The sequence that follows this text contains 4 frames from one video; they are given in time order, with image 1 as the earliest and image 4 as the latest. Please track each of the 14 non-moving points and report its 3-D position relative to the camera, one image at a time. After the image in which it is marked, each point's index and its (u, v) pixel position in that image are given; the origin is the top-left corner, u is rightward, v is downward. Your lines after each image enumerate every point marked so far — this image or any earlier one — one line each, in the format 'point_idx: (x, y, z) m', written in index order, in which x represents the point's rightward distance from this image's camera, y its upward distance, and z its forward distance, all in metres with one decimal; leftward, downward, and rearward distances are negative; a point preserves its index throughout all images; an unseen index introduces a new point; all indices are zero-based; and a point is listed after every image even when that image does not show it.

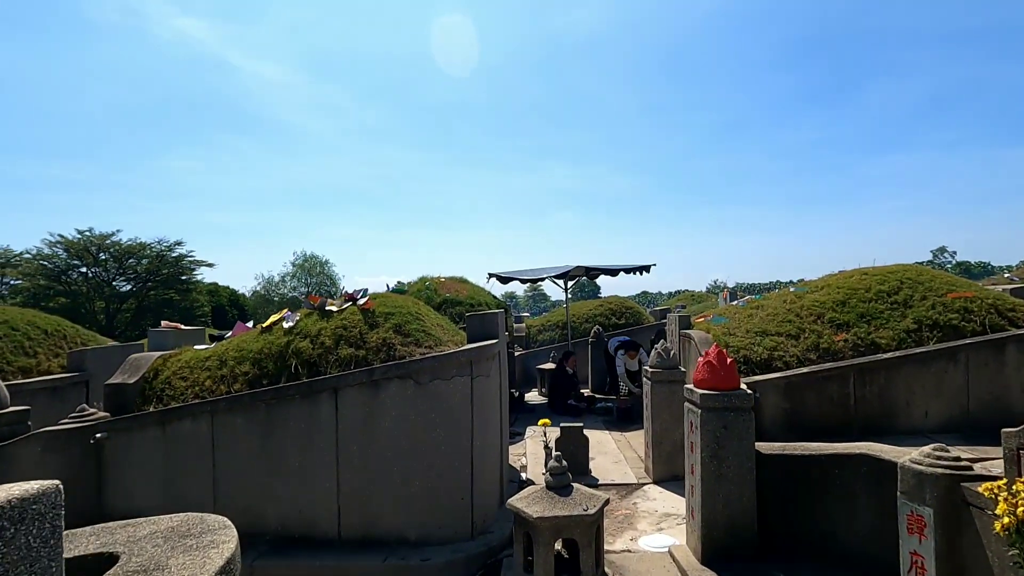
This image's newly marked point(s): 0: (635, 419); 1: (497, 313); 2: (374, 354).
0: (+2.0, -2.1, +9.2) m
1: (-0.1, -0.2, +5.4) m
2: (-1.2, -0.6, +4.9) m
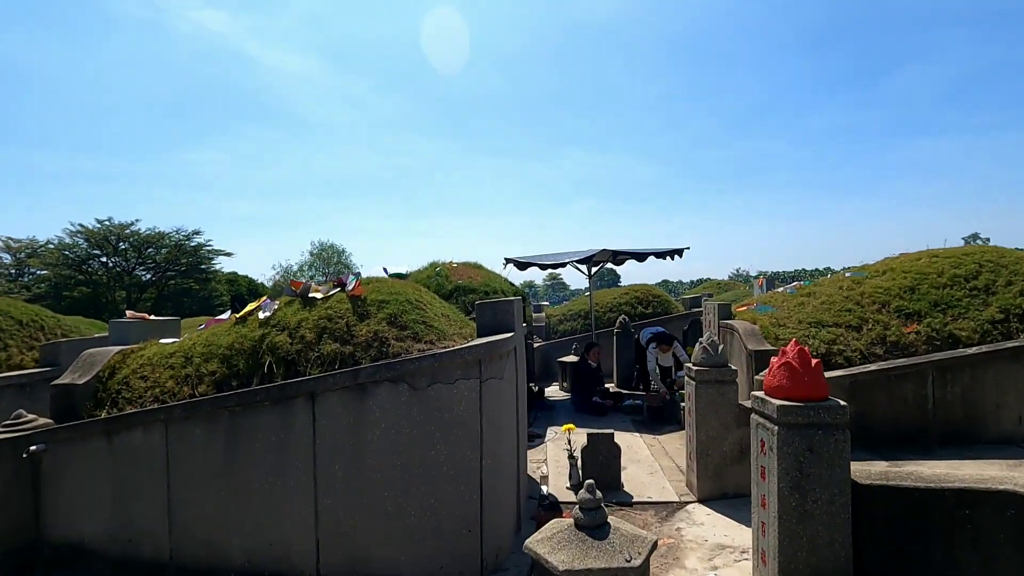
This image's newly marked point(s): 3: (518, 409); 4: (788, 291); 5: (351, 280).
0: (+2.2, -1.9, +8.3) m
1: (0.0, -0.1, +4.5) m
2: (-1.0, -0.4, +4.0) m
3: (0.0, -0.9, +4.5) m
4: (+4.0, 0.0, +8.5) m
5: (-1.3, +0.1, +4.7) m
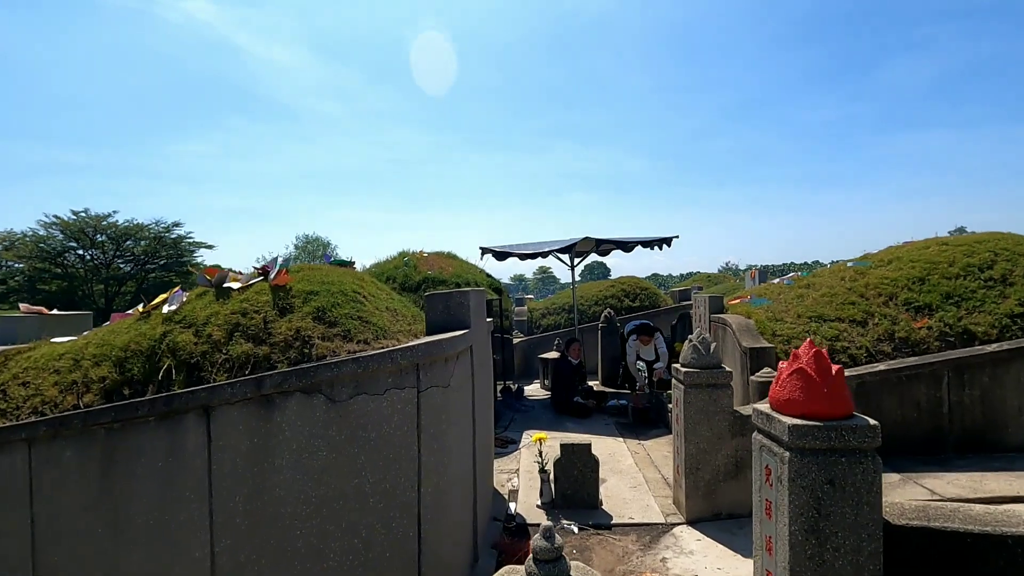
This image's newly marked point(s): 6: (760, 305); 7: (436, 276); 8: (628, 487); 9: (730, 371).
0: (+1.9, -1.8, +7.7) m
1: (-0.3, 0.0, +3.8) m
2: (-1.3, -0.4, +3.3) m
3: (-0.3, -0.9, +3.8) m
4: (+3.7, +0.1, +7.8) m
5: (-1.6, +0.1, +4.0) m
6: (+3.0, -0.2, +7.0) m
7: (-1.1, +0.2, +8.0) m
8: (+1.1, -1.8, +5.2) m
9: (+1.7, -0.6, +4.4) m
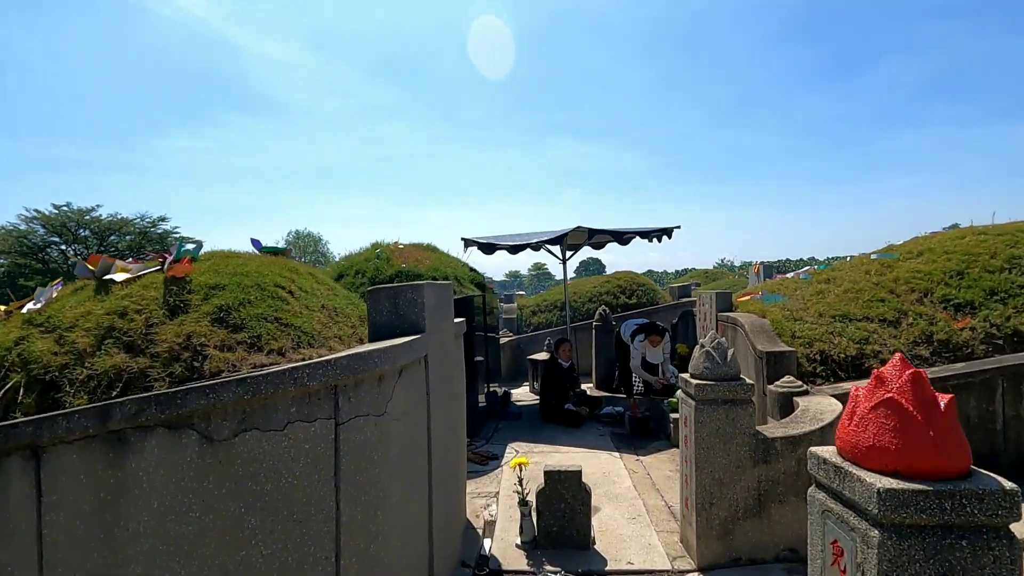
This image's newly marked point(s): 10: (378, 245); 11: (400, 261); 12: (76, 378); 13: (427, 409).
0: (+1.7, -1.7, +6.8) m
1: (-0.5, 0.0, +3.0) m
2: (-1.5, -0.3, +2.5) m
3: (-0.4, -0.8, +3.0) m
4: (+3.5, +0.1, +7.0) m
5: (-1.8, +0.2, +3.2) m
6: (+2.8, -0.2, +6.2) m
7: (-1.3, +0.2, +7.2) m
8: (+0.9, -1.8, +4.4) m
9: (+1.5, -0.6, +3.6) m
10: (-1.8, +0.6, +7.9) m
11: (-1.4, +0.3, +7.4) m
12: (-1.9, -0.4, +2.5) m
13: (-0.4, -0.6, +2.9) m
